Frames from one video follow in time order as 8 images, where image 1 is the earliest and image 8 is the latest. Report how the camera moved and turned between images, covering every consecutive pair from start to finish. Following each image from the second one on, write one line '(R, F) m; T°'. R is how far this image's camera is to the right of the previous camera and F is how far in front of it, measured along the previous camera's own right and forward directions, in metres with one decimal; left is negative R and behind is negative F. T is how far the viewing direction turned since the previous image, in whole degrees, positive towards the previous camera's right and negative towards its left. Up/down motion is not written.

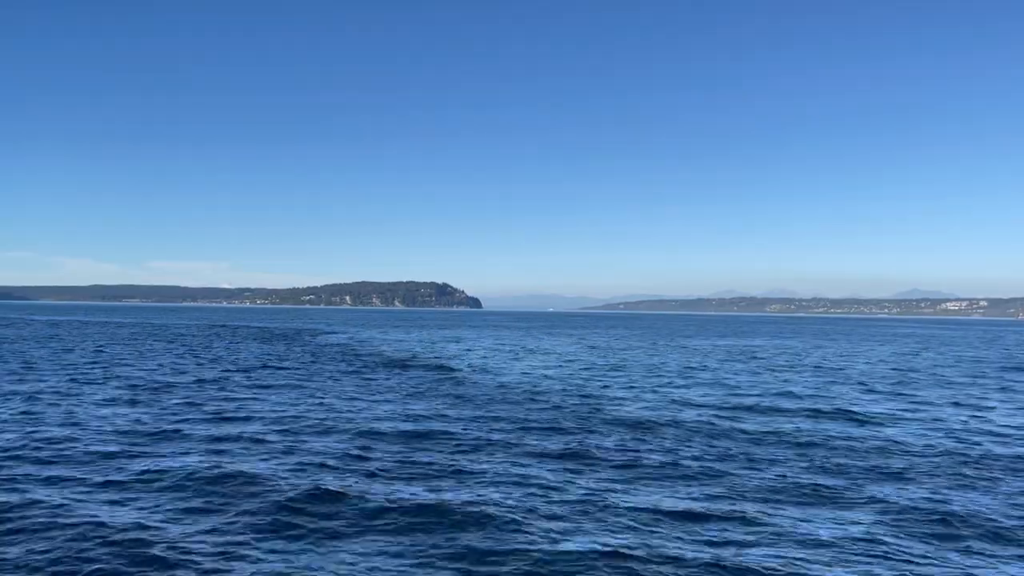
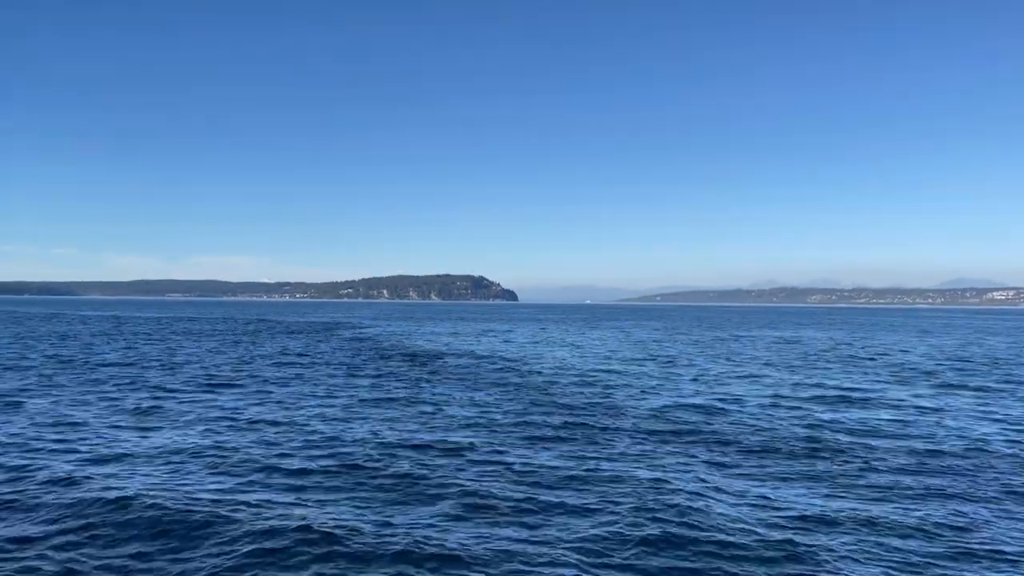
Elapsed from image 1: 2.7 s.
(+0.1, +0.9) m; -3°
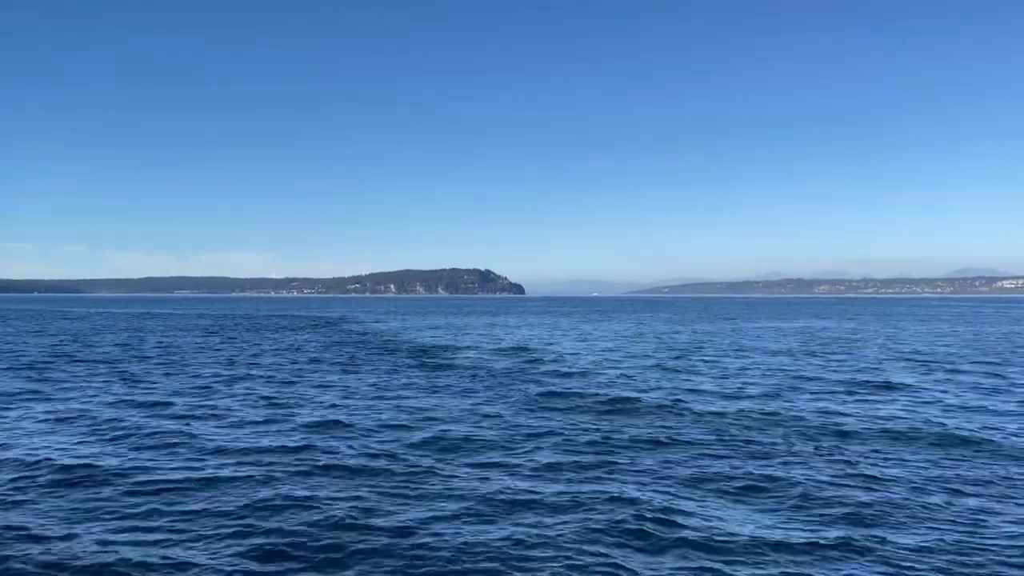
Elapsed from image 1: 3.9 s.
(-5.4, +13.8) m; -1°
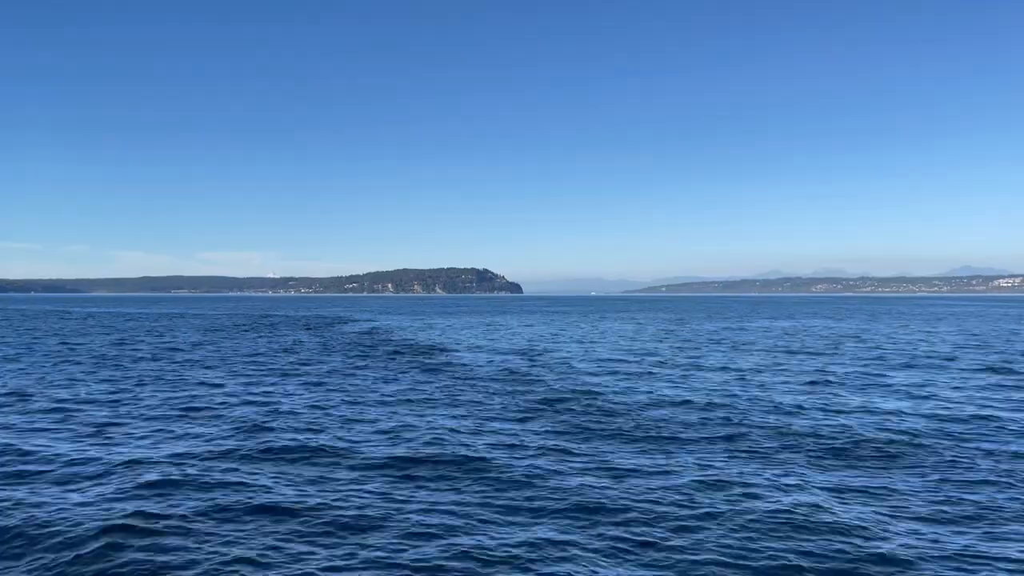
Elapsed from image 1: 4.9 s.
(+2.1, -0.1) m; 0°
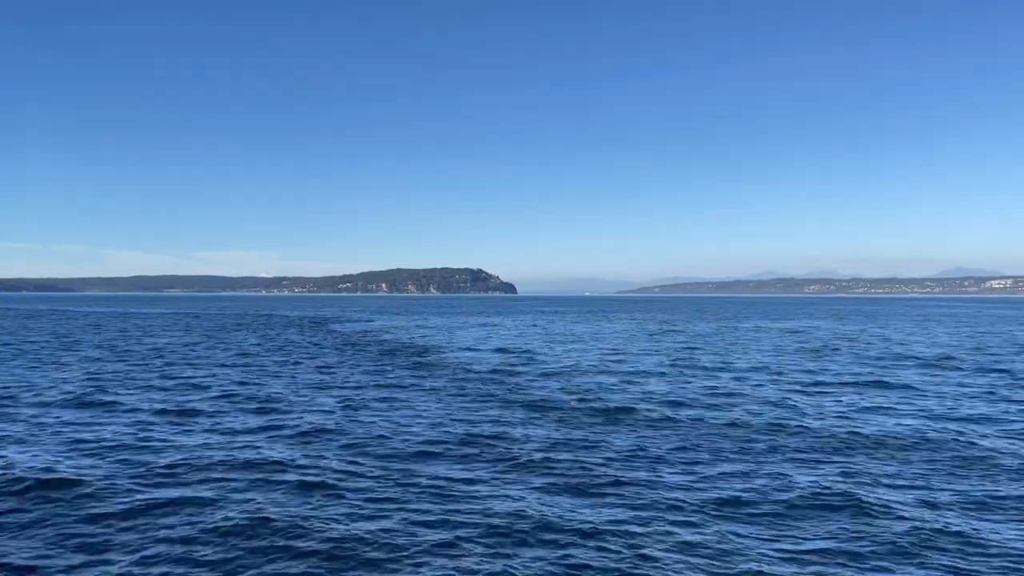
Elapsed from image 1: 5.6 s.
(-2.8, -0.3) m; +1°
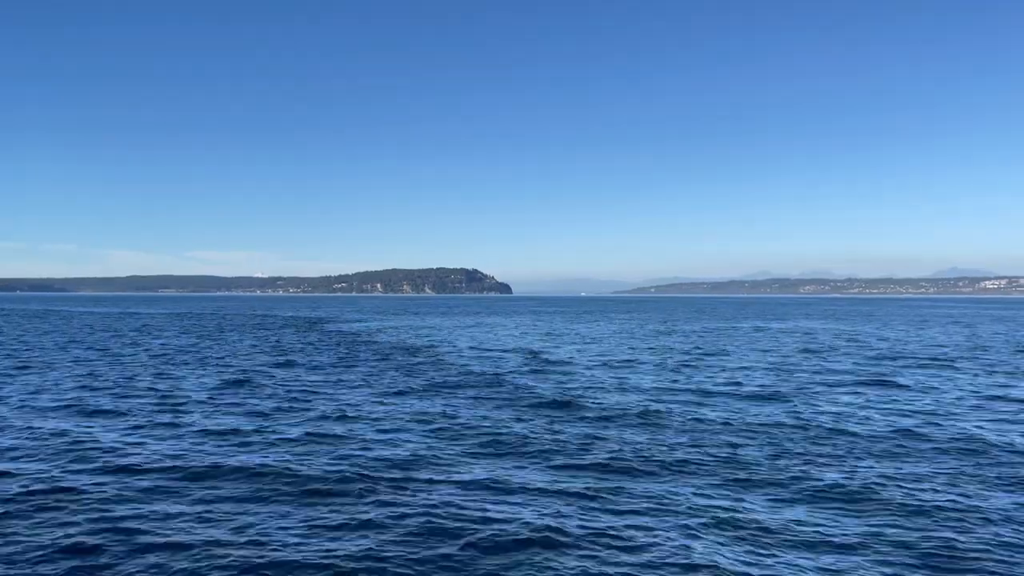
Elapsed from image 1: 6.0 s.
(+3.1, +3.5) m; 0°
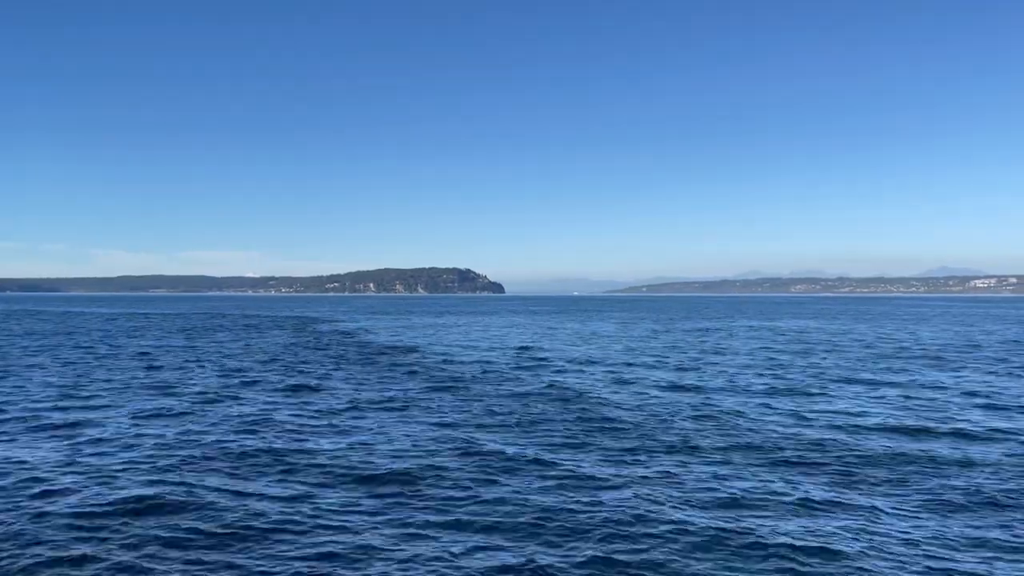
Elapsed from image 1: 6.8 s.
(-4.5, -1.6) m; +1°
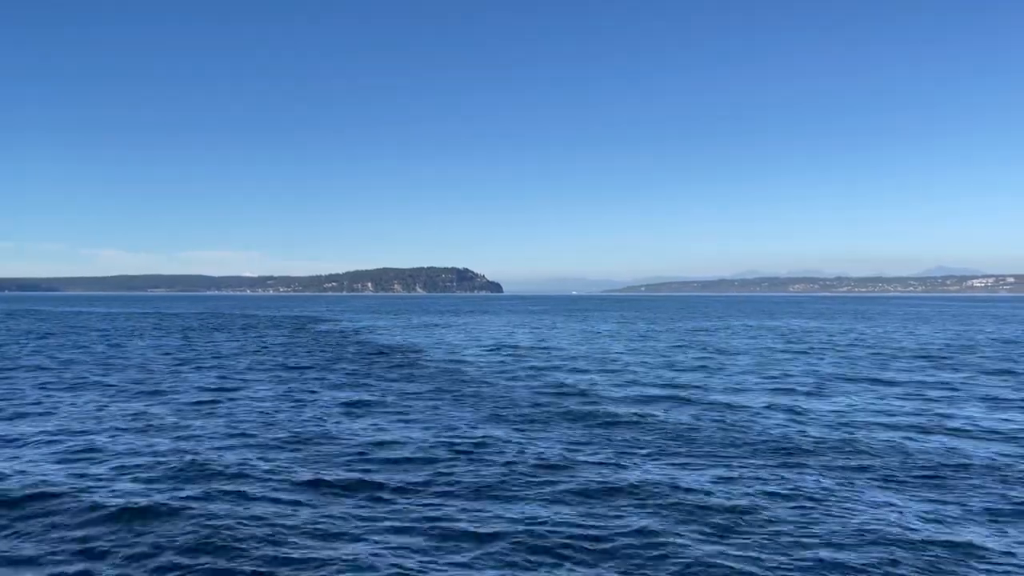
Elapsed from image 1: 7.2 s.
(+3.7, +1.4) m; 0°
